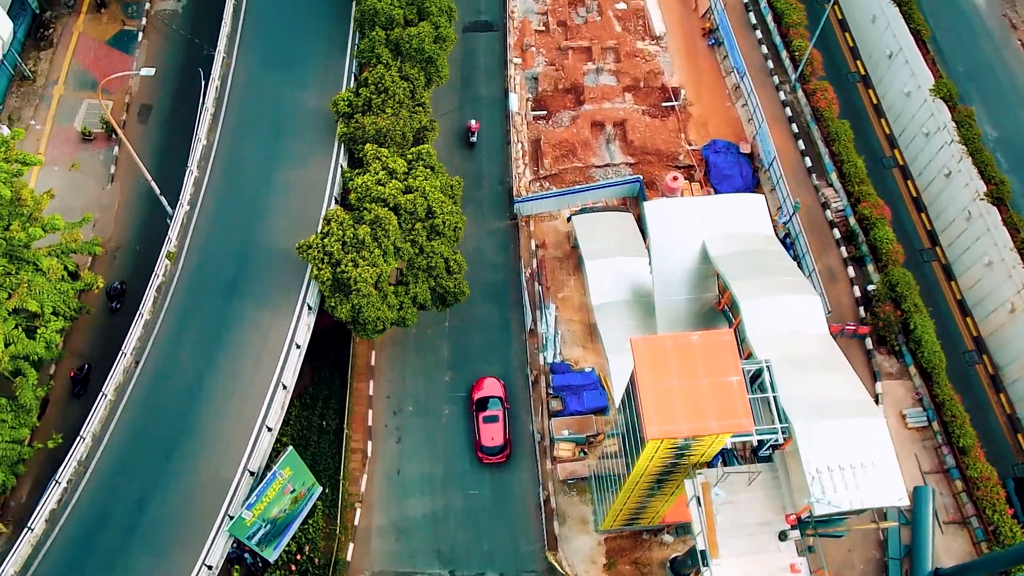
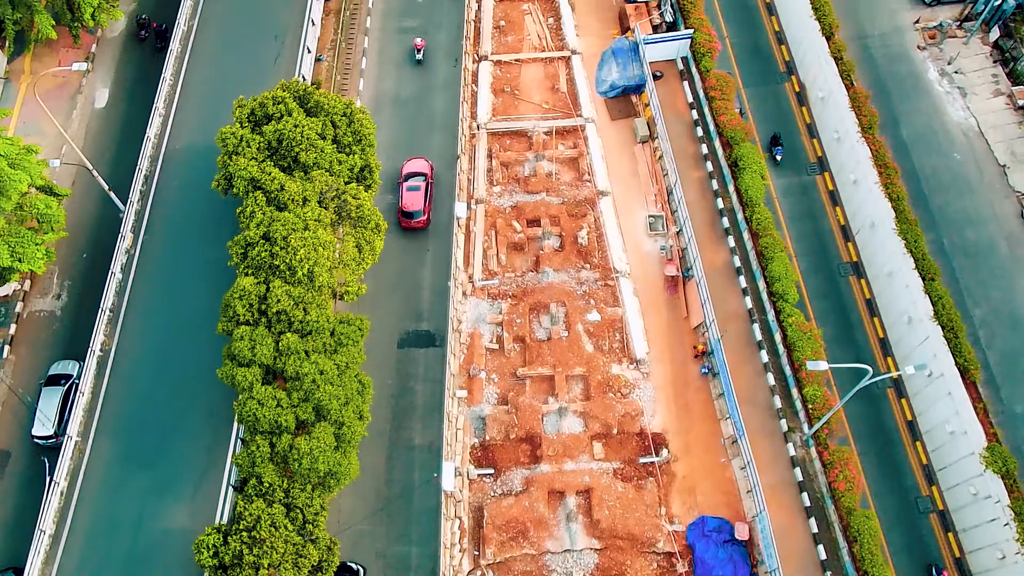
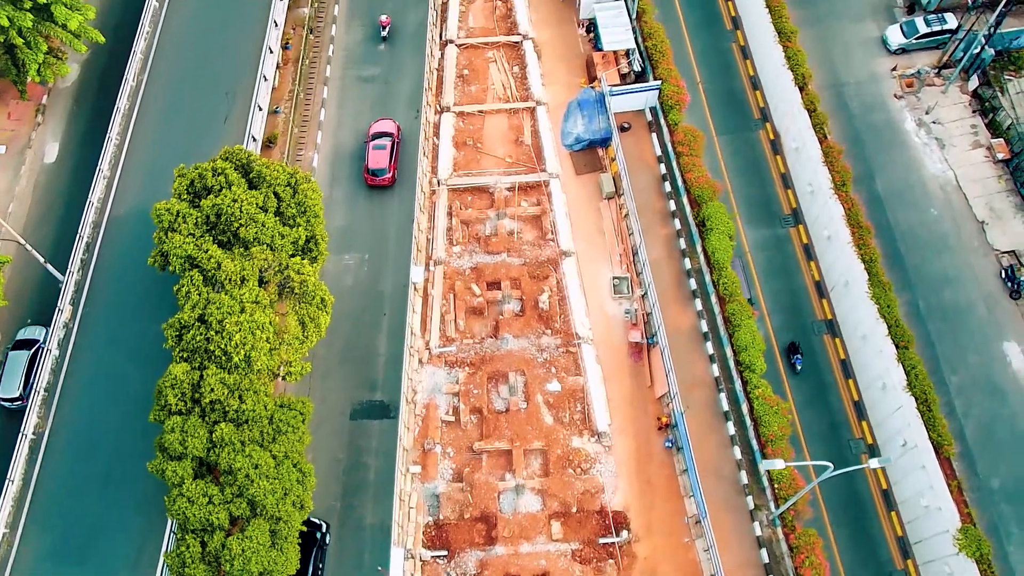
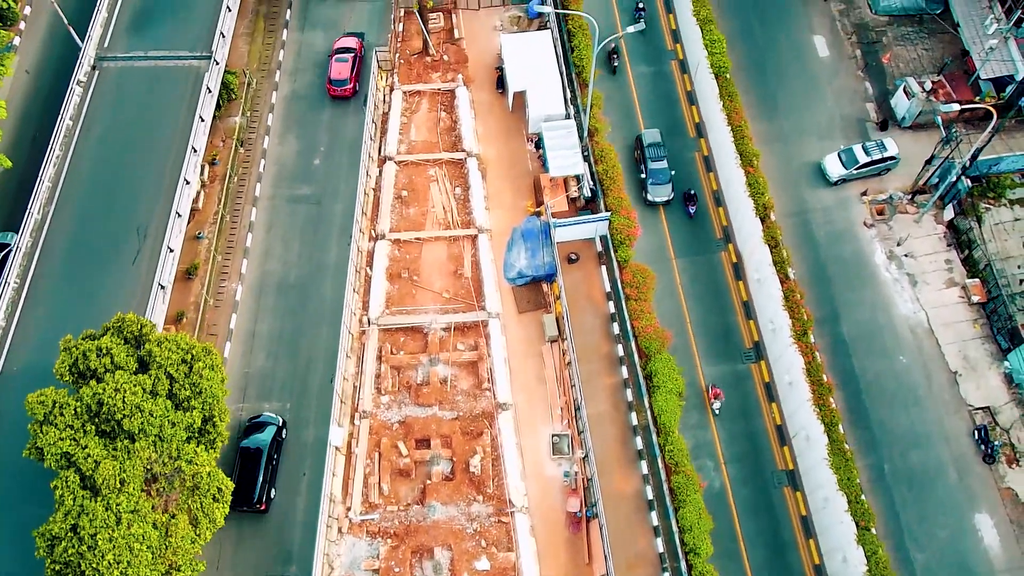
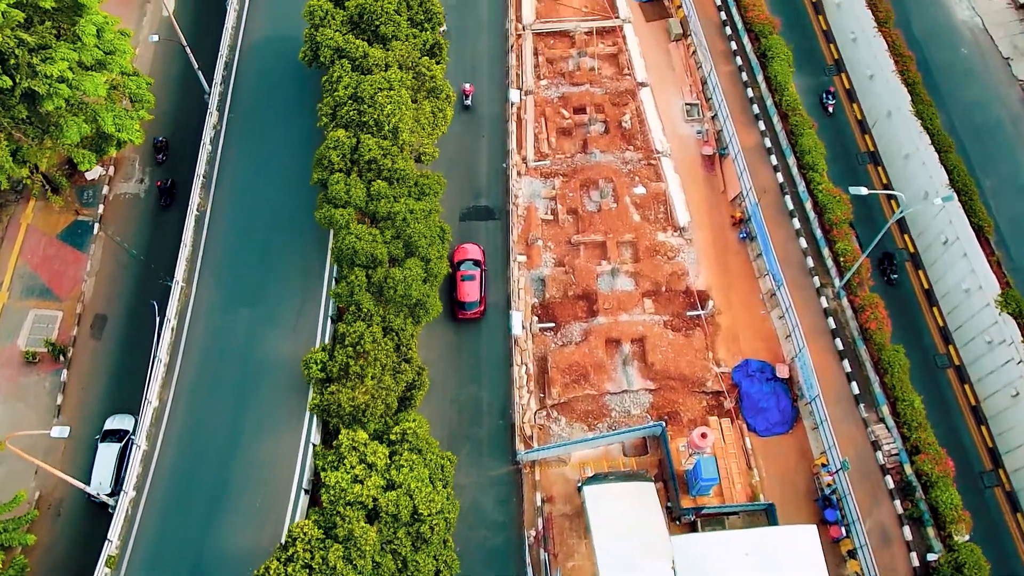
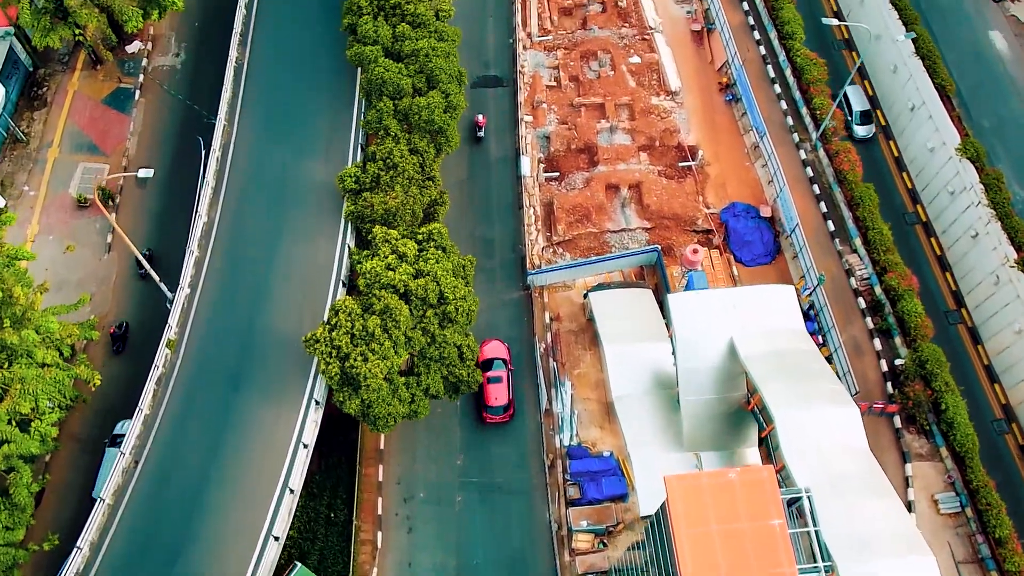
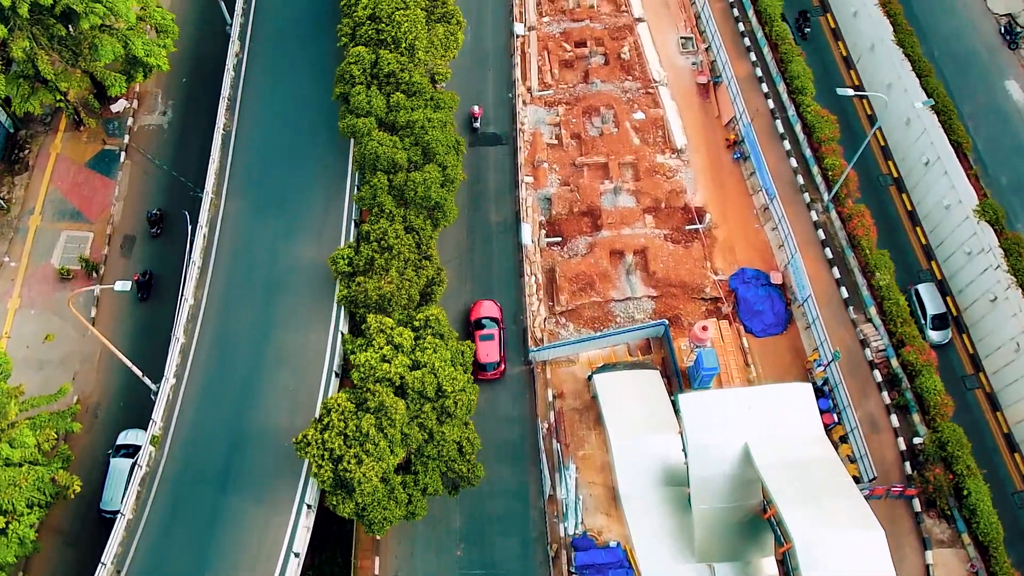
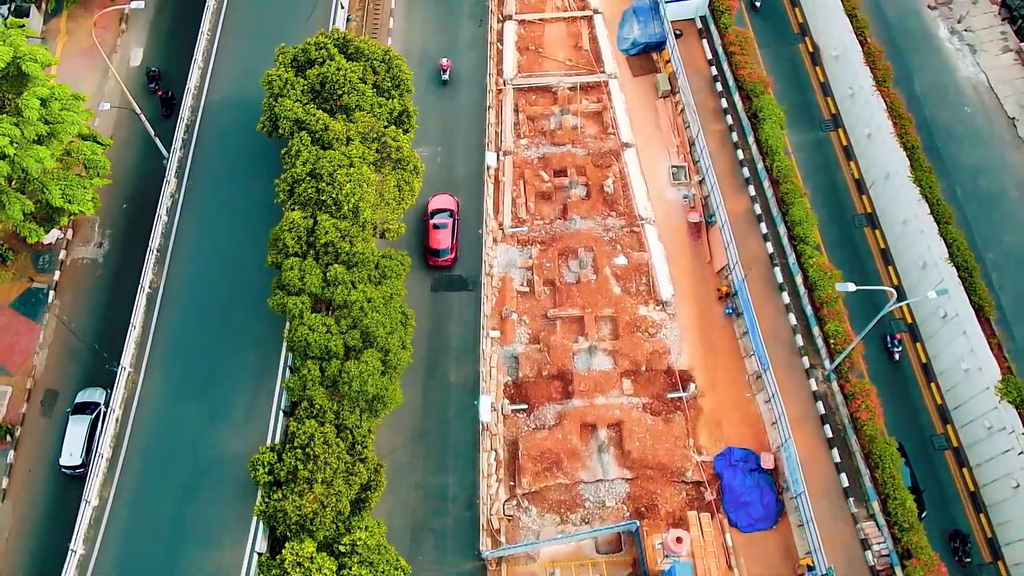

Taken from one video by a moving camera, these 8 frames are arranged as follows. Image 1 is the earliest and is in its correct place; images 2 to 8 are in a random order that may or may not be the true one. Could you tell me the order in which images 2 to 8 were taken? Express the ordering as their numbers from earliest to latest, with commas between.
6, 7, 5, 8, 2, 3, 4
